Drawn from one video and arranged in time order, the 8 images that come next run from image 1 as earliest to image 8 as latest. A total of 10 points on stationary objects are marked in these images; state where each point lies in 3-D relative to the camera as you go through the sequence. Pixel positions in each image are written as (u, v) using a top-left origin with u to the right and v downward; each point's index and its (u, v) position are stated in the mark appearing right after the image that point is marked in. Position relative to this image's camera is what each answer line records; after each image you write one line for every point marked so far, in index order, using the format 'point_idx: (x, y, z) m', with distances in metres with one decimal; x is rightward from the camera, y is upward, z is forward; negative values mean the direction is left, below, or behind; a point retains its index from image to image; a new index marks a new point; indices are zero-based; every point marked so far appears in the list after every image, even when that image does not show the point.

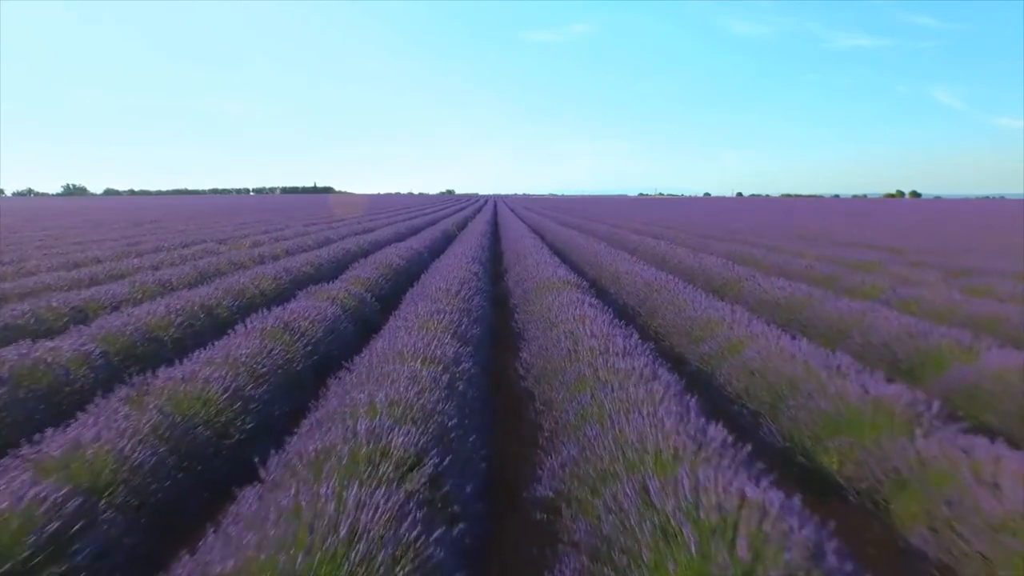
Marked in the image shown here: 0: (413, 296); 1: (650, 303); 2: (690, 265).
0: (-0.8, -0.1, +8.4) m
1: (+1.1, -0.1, +8.0) m
2: (+2.1, +0.2, +11.7) m
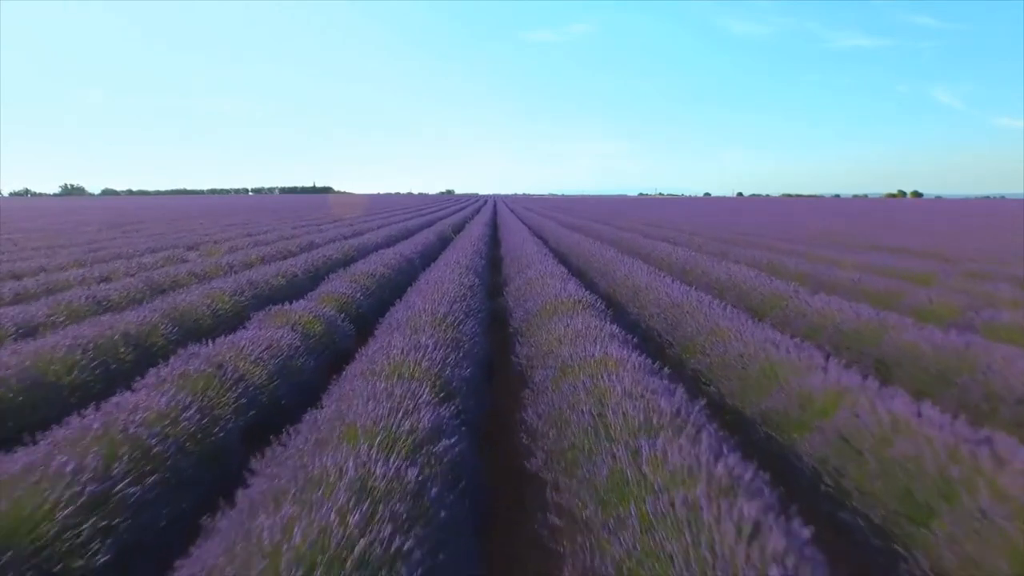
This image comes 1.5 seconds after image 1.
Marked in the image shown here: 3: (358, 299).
0: (-0.8, -0.2, +6.9) m
1: (+1.1, -0.3, +6.5) m
2: (+2.1, +0.1, +10.2) m
3: (-1.4, -0.1, +8.9) m
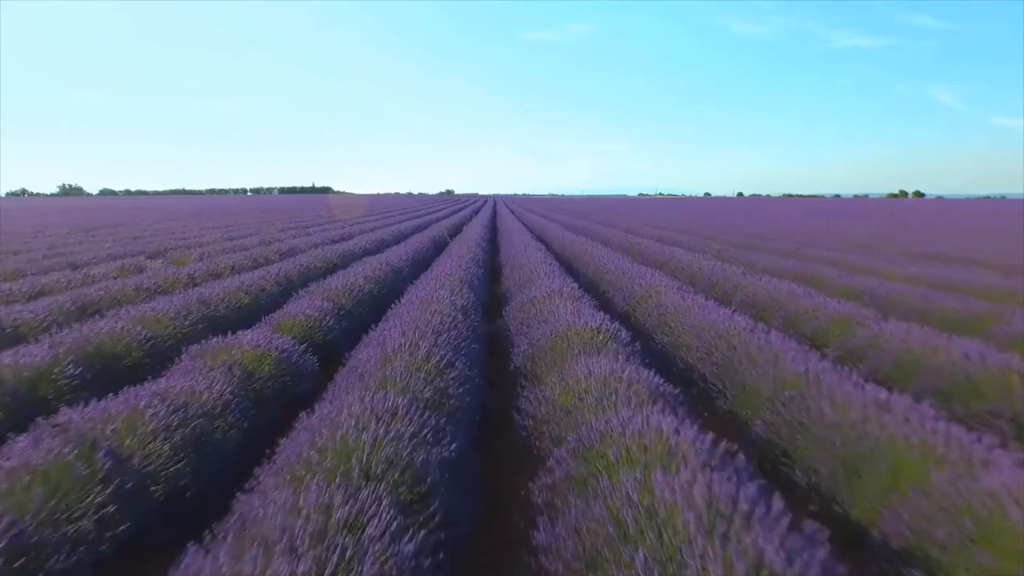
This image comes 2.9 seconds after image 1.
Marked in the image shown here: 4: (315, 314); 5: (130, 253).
0: (-0.8, -0.4, +5.4) m
1: (+1.1, -0.5, +5.0) m
2: (+2.1, -0.1, +8.7) m
3: (-1.4, -0.3, +7.3) m
4: (-1.5, -0.2, +7.6) m
5: (-5.6, +0.5, +14.5) m
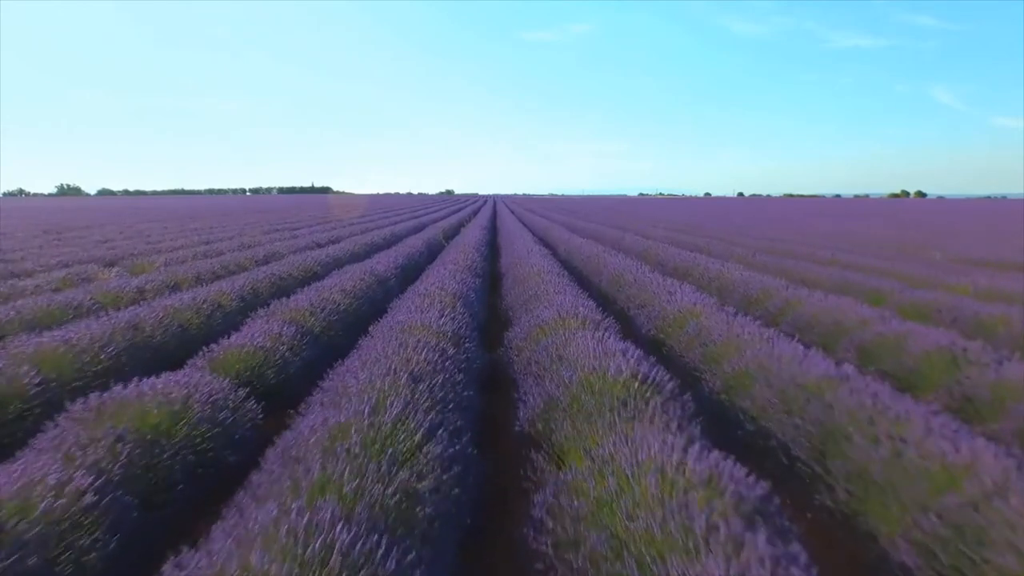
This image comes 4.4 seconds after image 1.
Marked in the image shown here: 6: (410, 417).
0: (-0.8, -0.5, +3.8) m
1: (+1.2, -0.6, +3.5) m
2: (+2.2, -0.2, +7.2) m
3: (-1.4, -0.4, +5.8) m
4: (-1.5, -0.3, +6.0) m
5: (-5.6, +0.4, +12.9) m
6: (-0.4, -0.5, +3.8) m
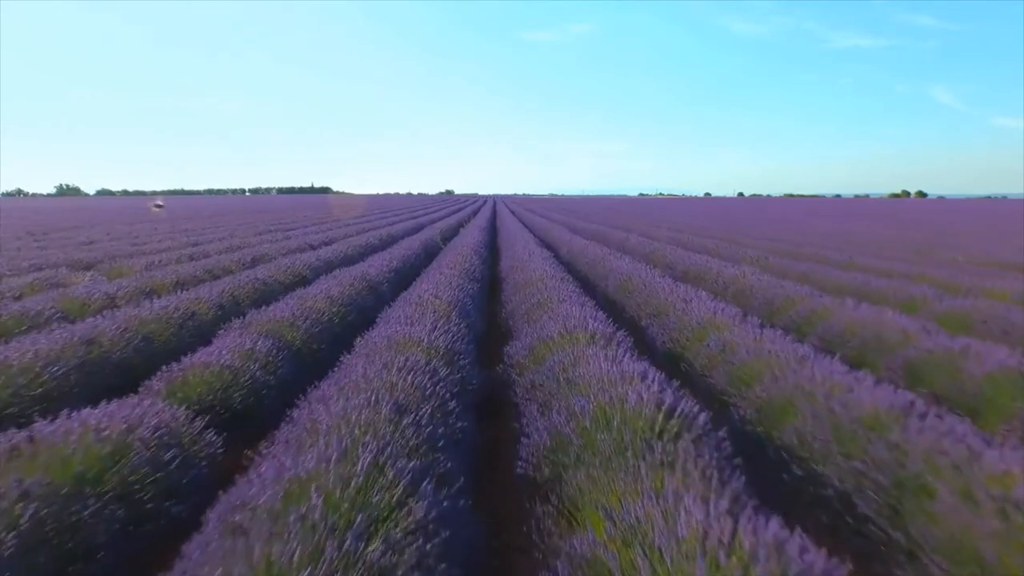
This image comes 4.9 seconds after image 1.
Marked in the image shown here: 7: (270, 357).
0: (-0.8, -0.6, +3.1) m
1: (+1.2, -0.7, +2.8) m
2: (+2.2, -0.3, +6.5) m
3: (-1.4, -0.5, +5.1) m
4: (-1.5, -0.4, +5.3) m
5: (-5.6, +0.3, +12.2) m
6: (-0.4, -0.6, +3.1) m
7: (-1.4, -0.4, +5.8) m
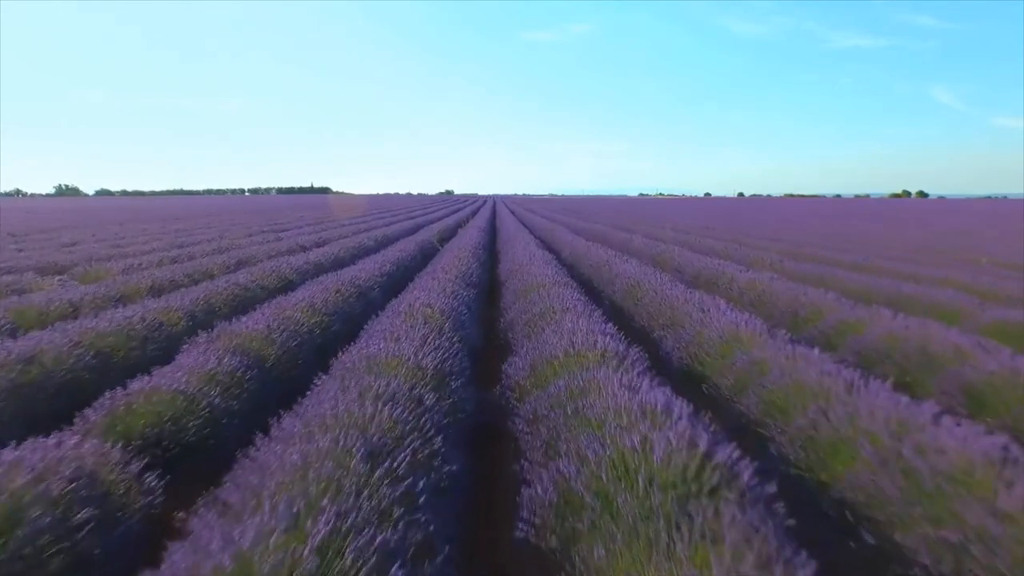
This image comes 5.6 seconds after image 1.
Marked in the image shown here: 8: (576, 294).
0: (-0.8, -0.6, +2.4) m
1: (+1.2, -0.7, +2.0) m
2: (+2.2, -0.3, +5.7) m
3: (-1.4, -0.5, +4.4) m
4: (-1.5, -0.5, +4.6) m
5: (-5.6, +0.3, +11.5) m
6: (-0.4, -0.6, +2.4) m
7: (-1.4, -0.5, +5.0) m
8: (+0.5, 0.0, +8.3) m
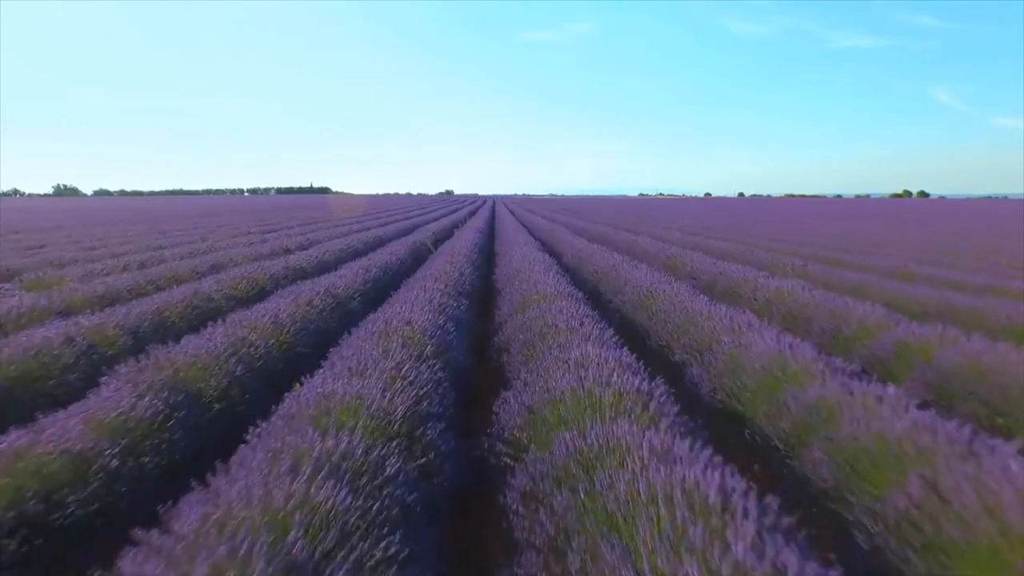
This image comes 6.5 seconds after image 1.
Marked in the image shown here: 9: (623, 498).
0: (-0.8, -0.7, +1.3) m
1: (+1.1, -0.8, +0.9) m
2: (+2.1, -0.4, +4.6) m
3: (-1.4, -0.6, +3.3) m
4: (-1.5, -0.6, +3.5) m
5: (-5.6, +0.2, +10.4) m
6: (-0.4, -0.7, +1.3) m
7: (-1.4, -0.5, +3.9) m
8: (+0.5, -0.1, +7.2) m
9: (+0.3, -0.5, +2.7) m
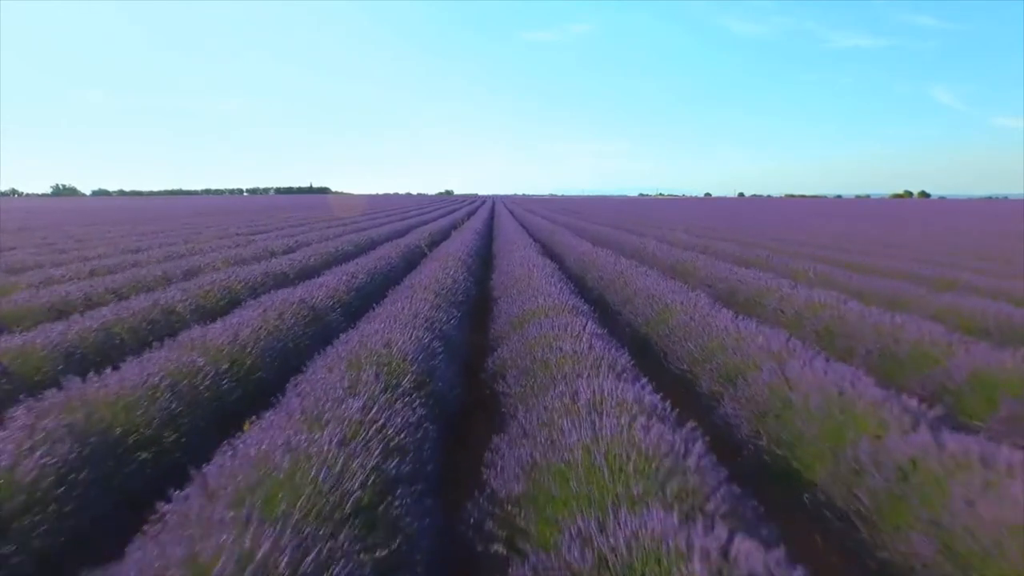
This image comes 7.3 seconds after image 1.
0: (-0.9, -0.8, +0.4) m
1: (+1.1, -0.9, 0.0) m
2: (+2.1, -0.5, +3.7) m
3: (-1.4, -0.7, +2.3) m
4: (-1.5, -0.6, +2.6) m
5: (-5.6, +0.1, +9.5) m
6: (-0.4, -0.8, +0.4) m
7: (-1.5, -0.6, +3.0) m
8: (+0.5, -0.2, +6.2) m
9: (+0.3, -0.6, +1.7) m
